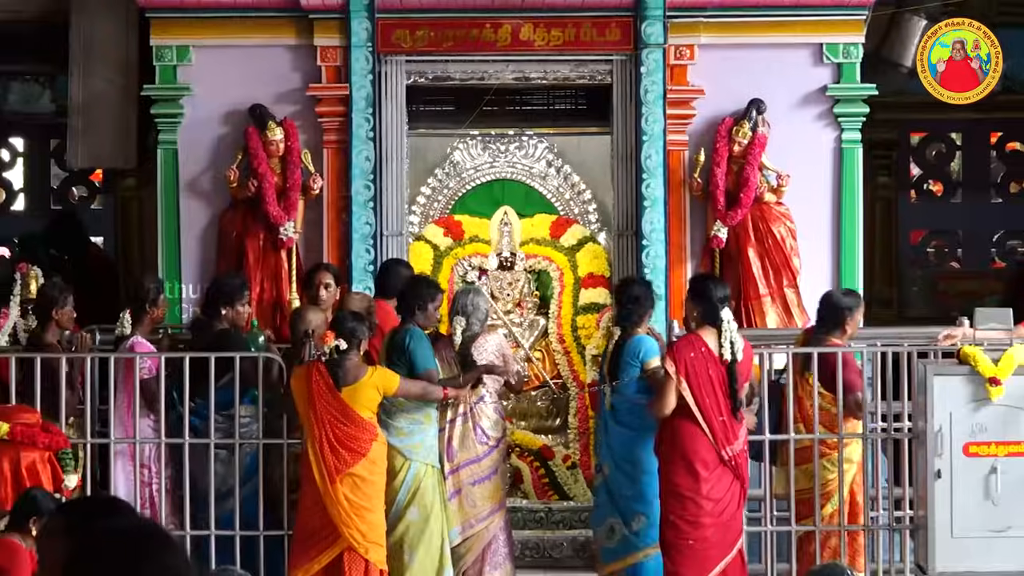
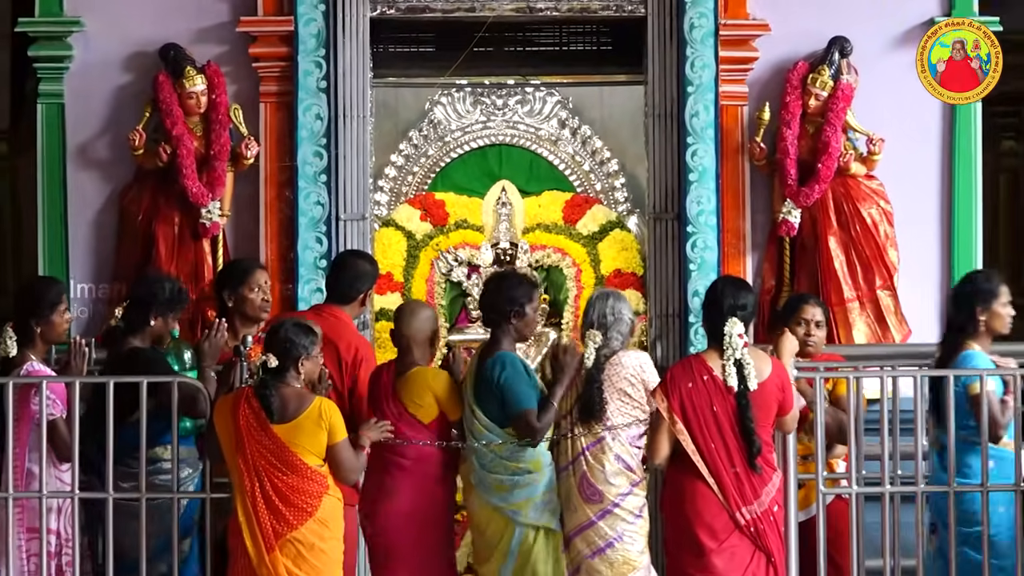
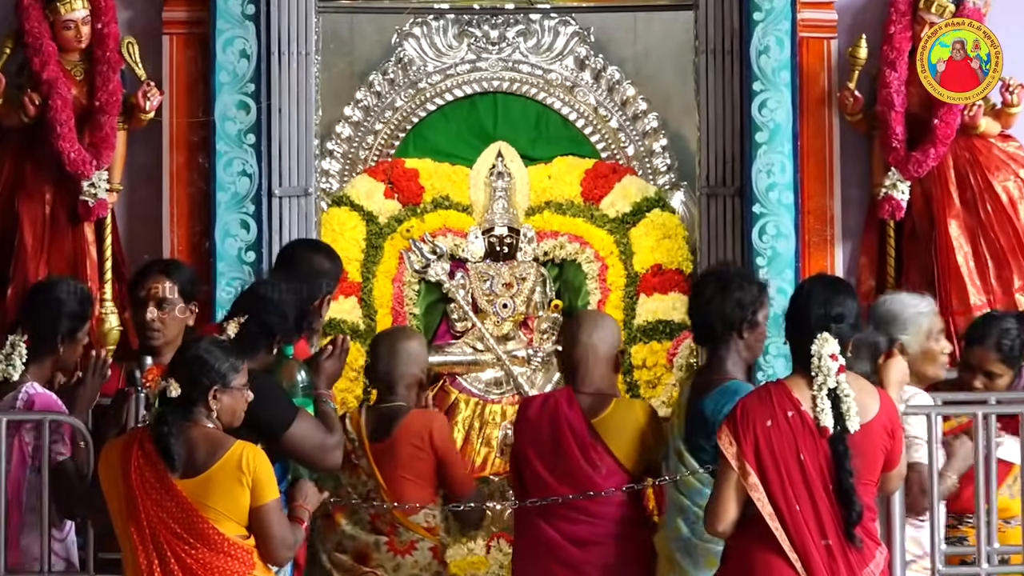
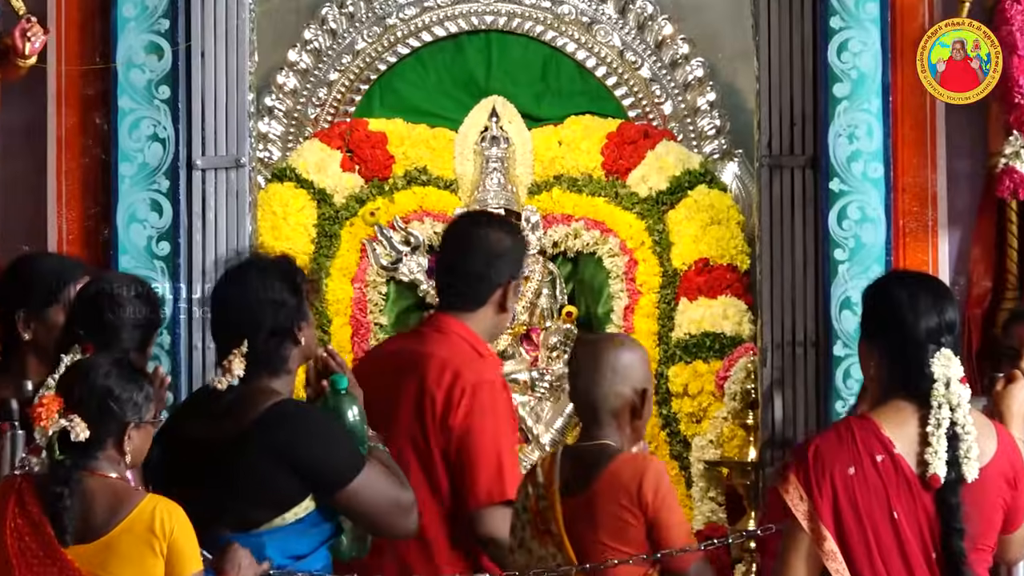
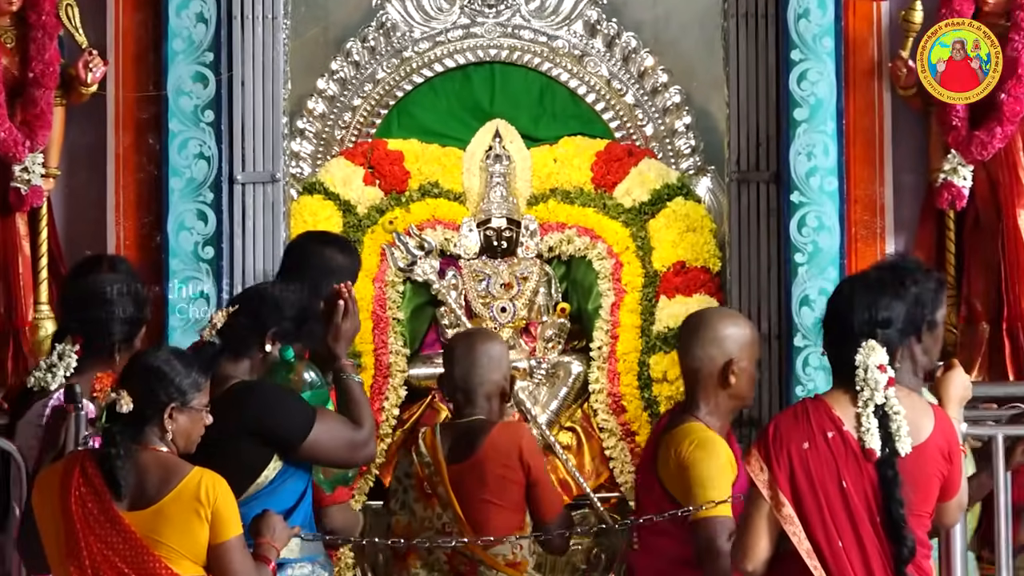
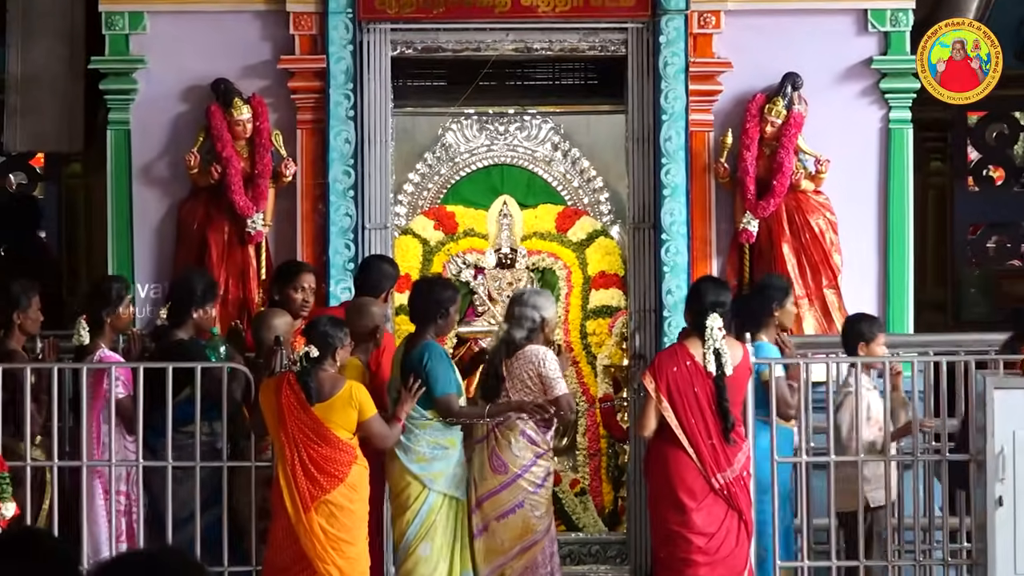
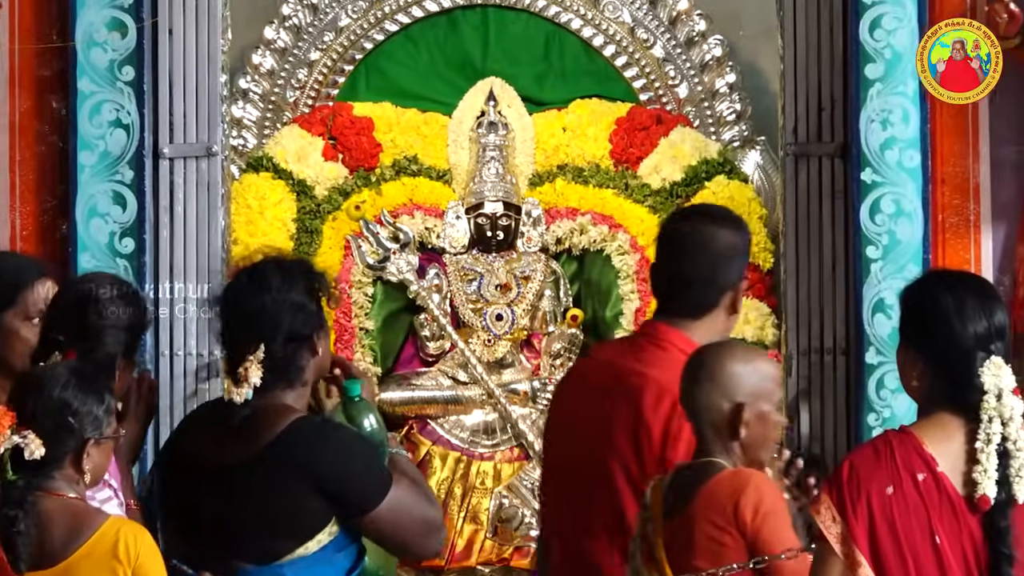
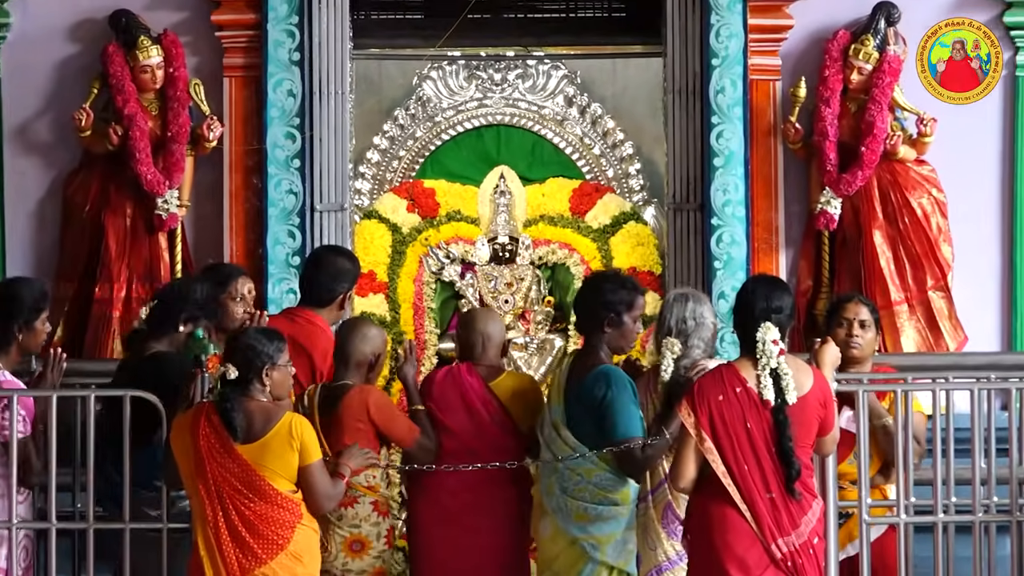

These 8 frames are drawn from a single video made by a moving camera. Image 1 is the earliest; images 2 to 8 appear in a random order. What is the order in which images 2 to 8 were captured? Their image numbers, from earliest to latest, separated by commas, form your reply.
6, 2, 8, 3, 5, 4, 7
